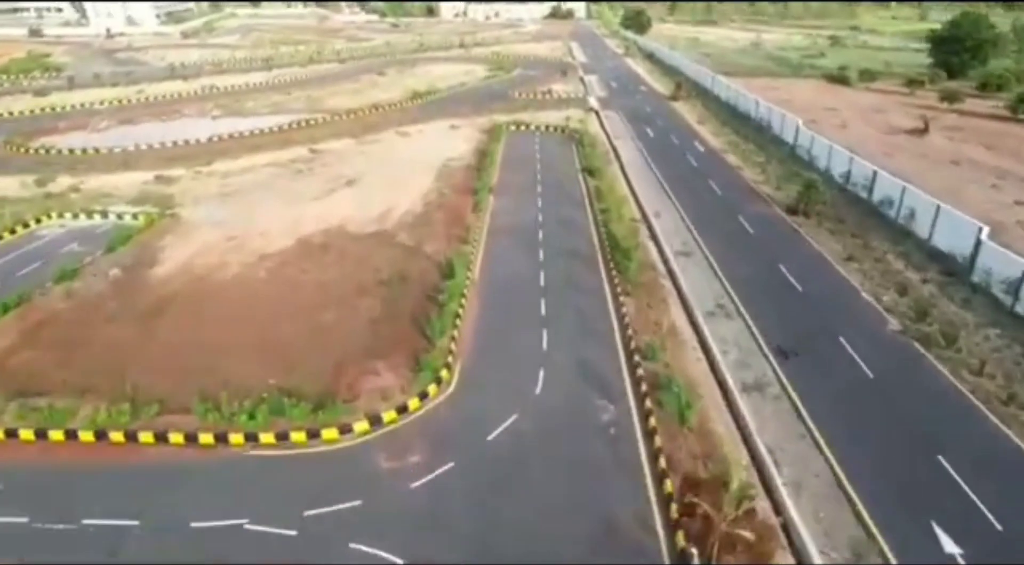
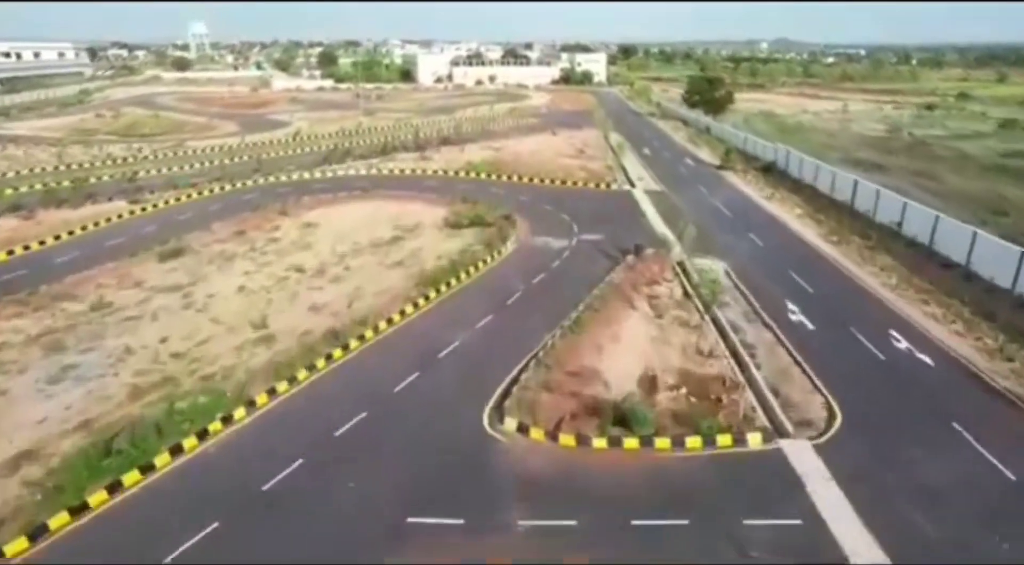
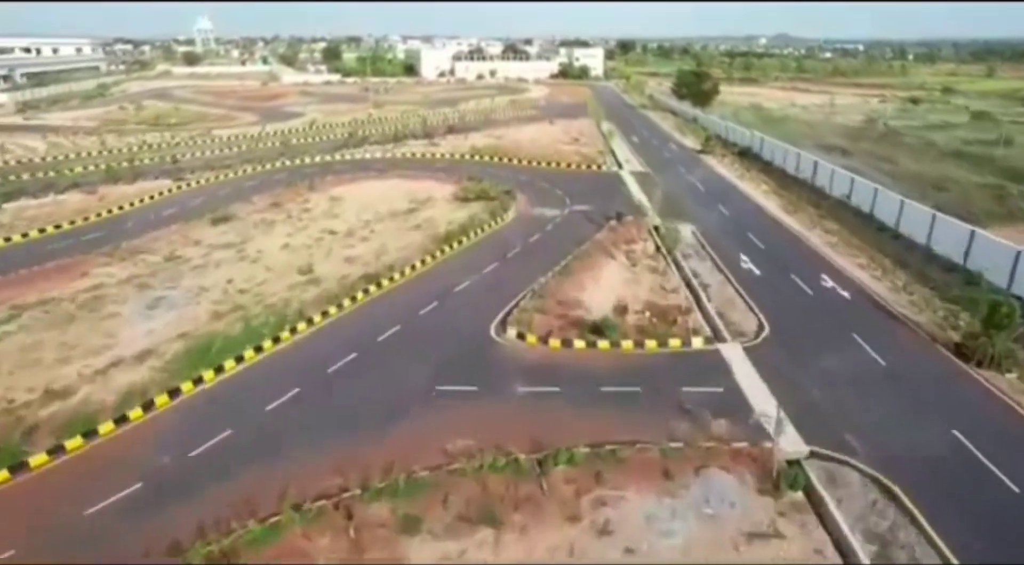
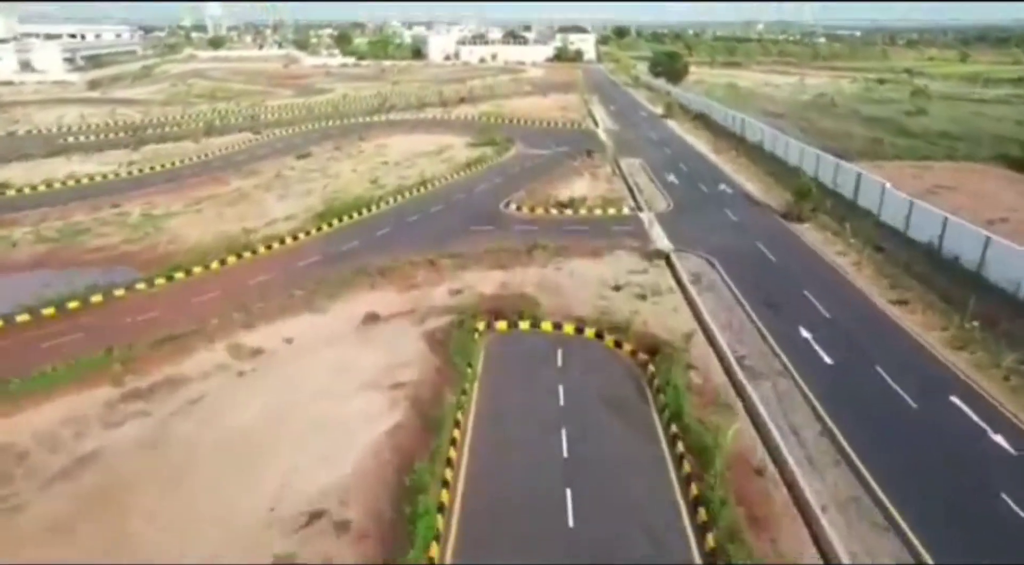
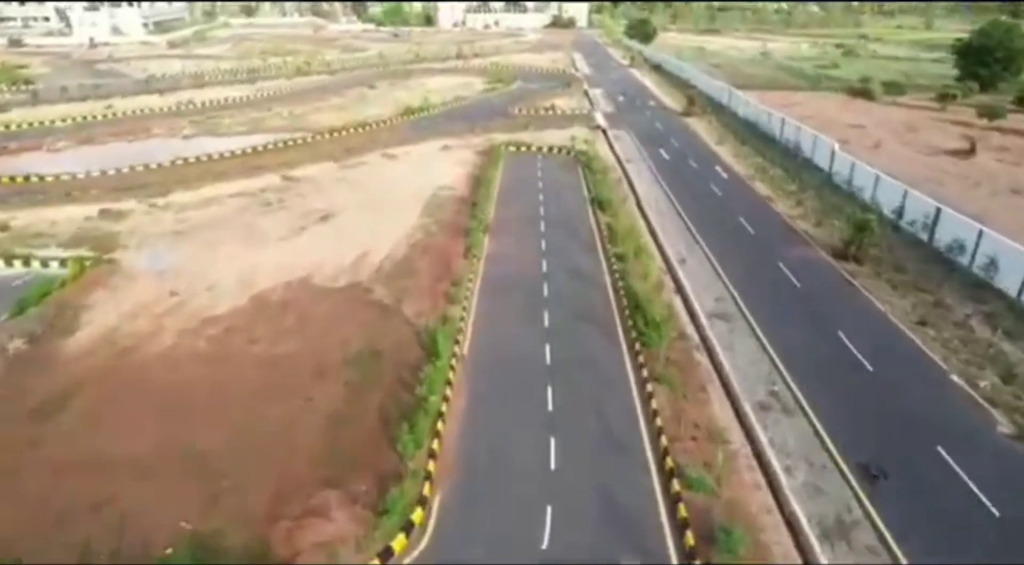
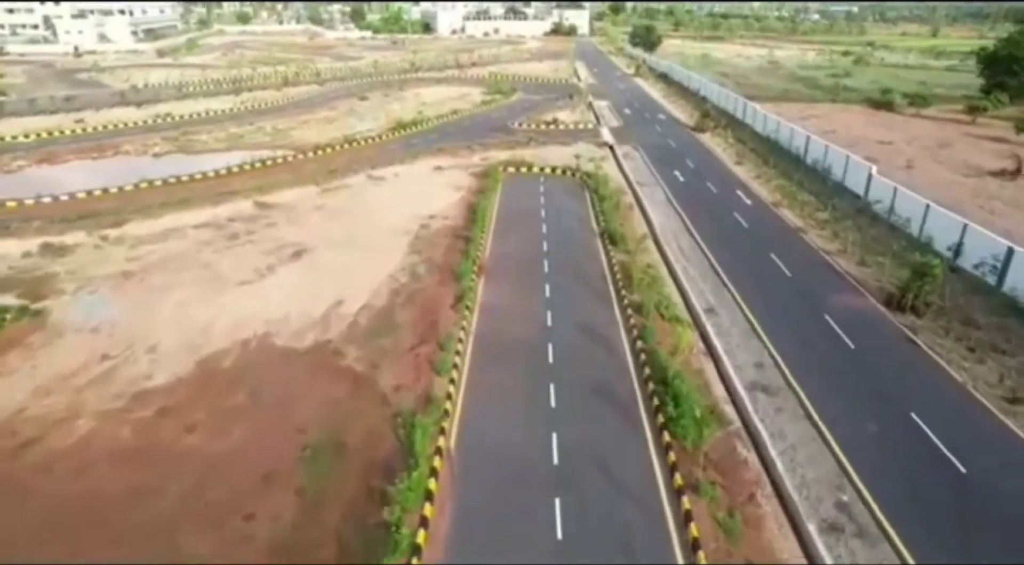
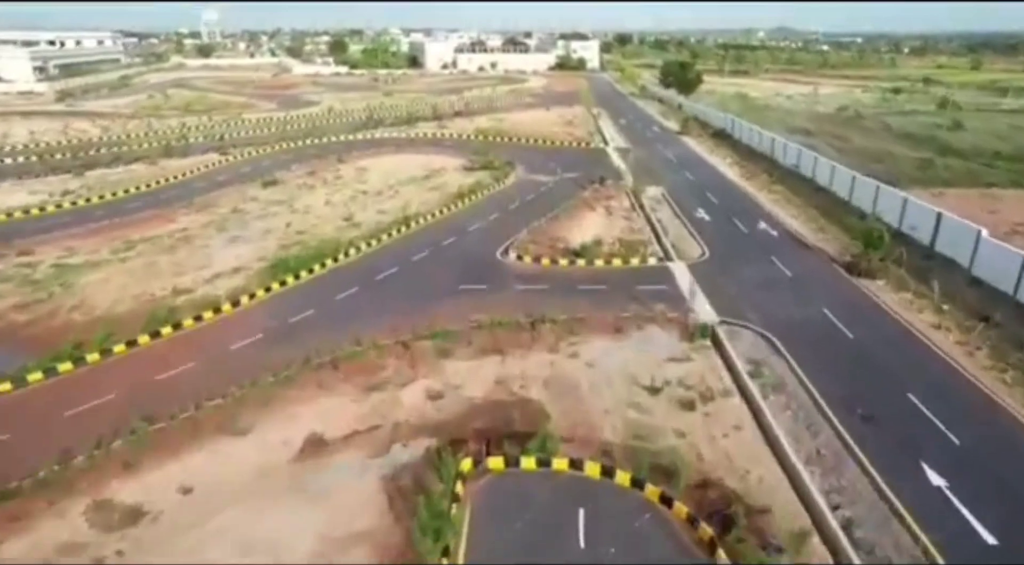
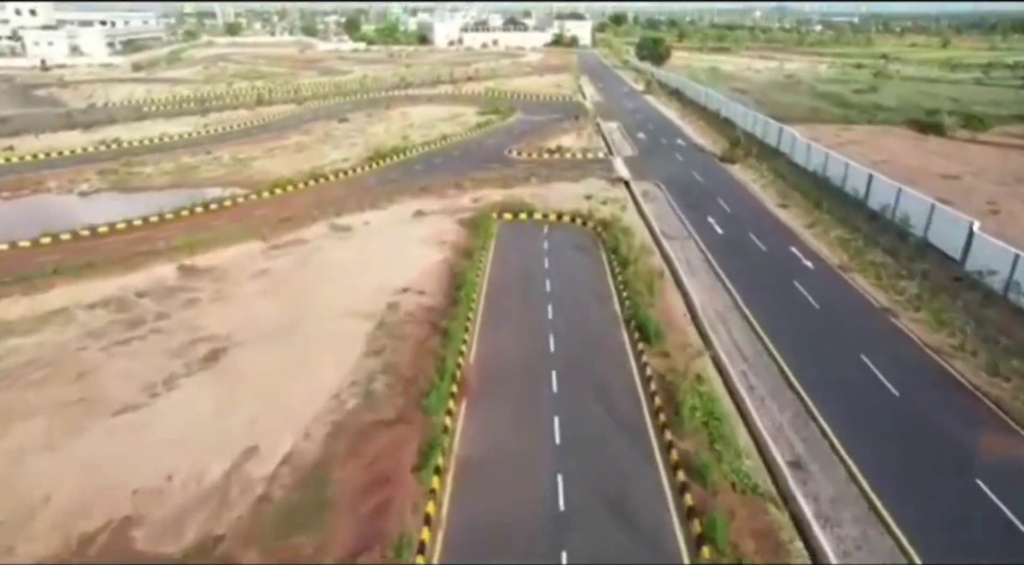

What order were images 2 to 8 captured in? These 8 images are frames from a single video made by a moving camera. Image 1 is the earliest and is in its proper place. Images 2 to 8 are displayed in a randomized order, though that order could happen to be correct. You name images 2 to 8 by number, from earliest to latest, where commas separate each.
5, 6, 8, 4, 7, 3, 2
